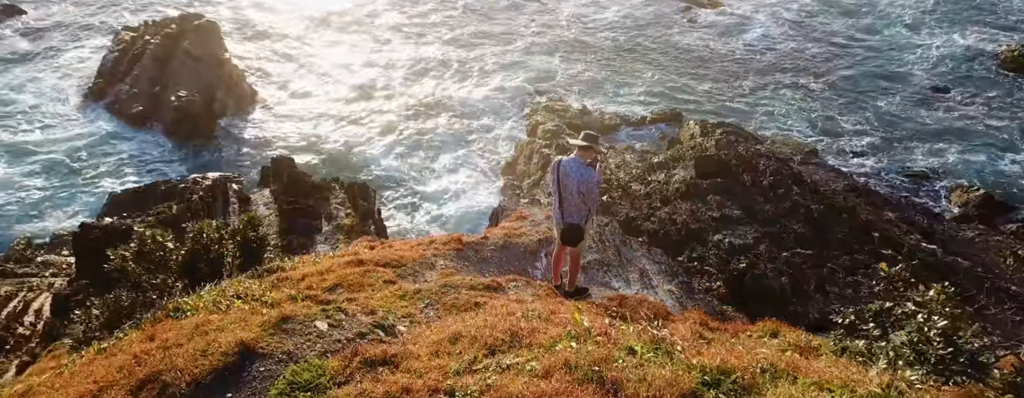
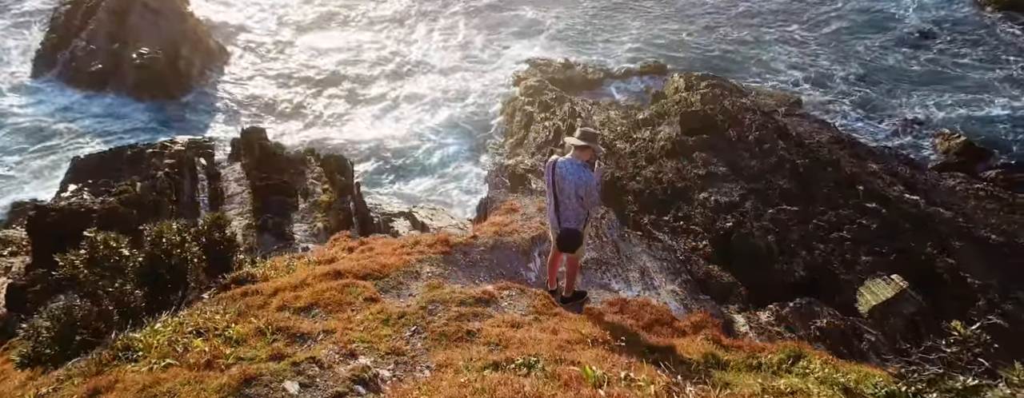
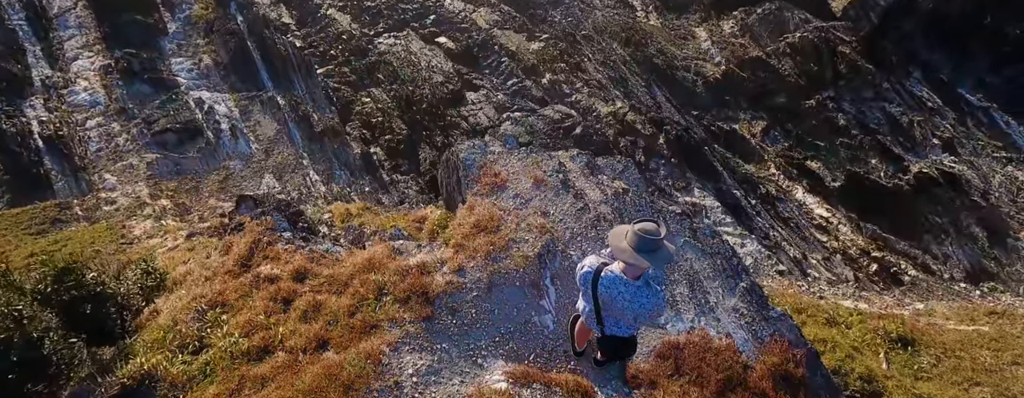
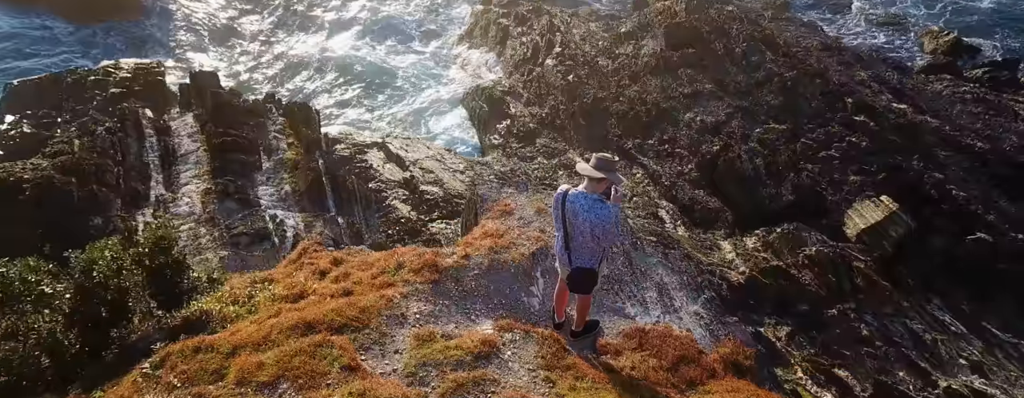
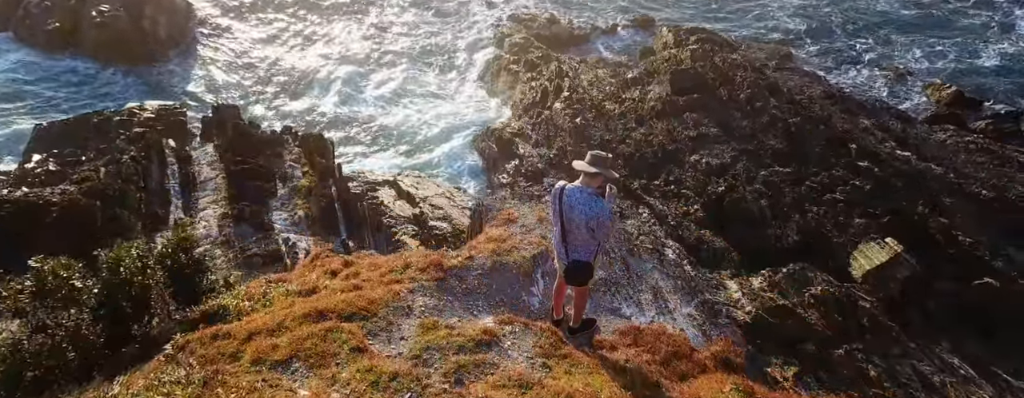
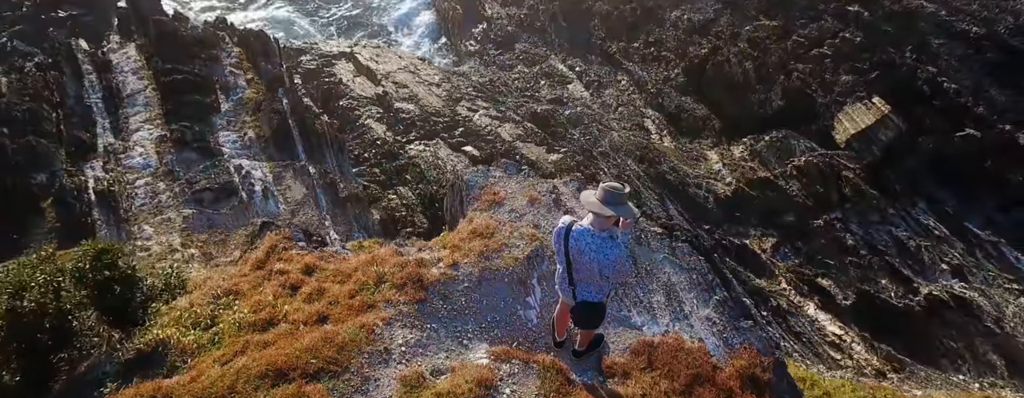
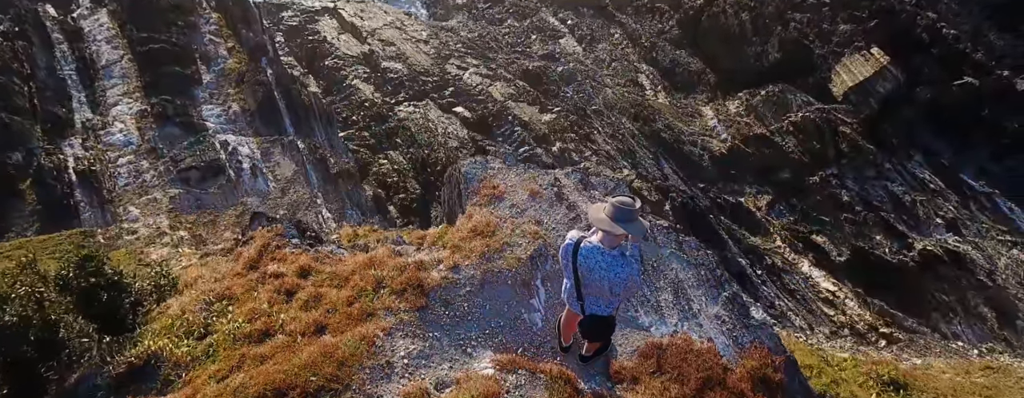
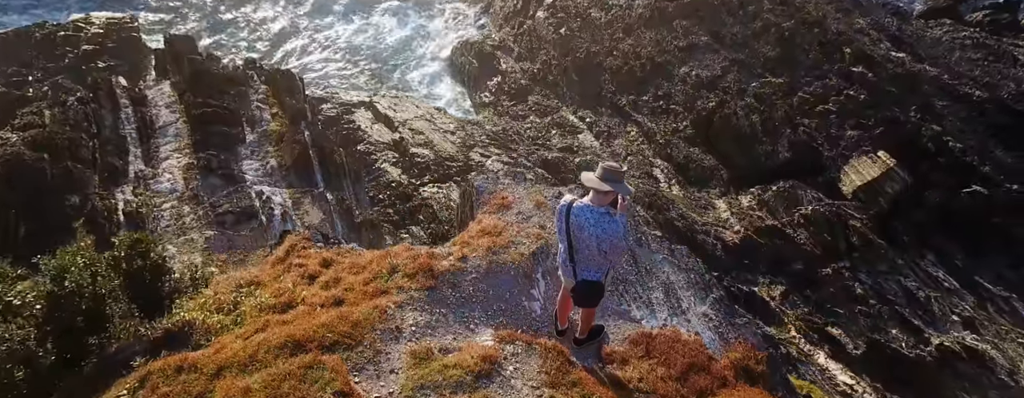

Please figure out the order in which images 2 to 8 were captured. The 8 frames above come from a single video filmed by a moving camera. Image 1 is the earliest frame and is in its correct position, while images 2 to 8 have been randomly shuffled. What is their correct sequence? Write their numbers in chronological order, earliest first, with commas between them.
2, 5, 4, 8, 6, 7, 3
